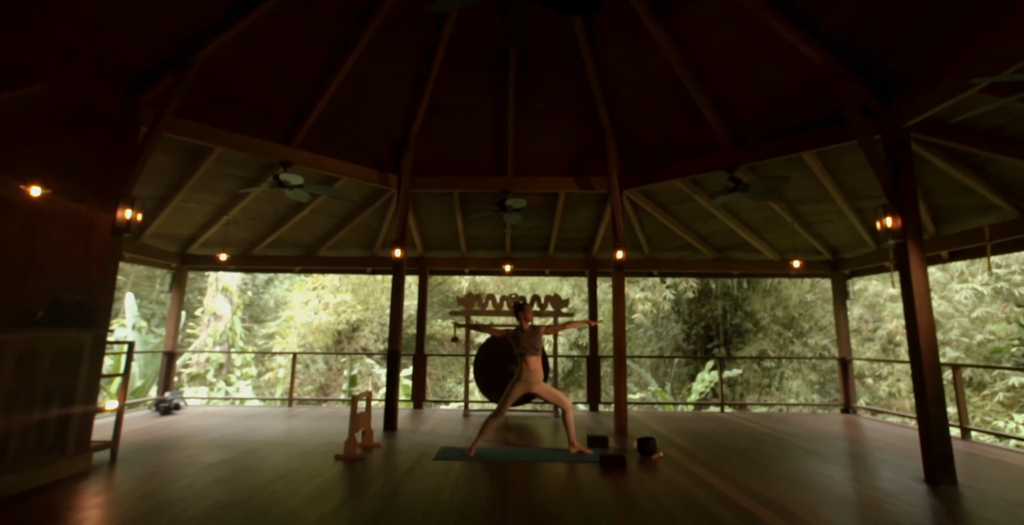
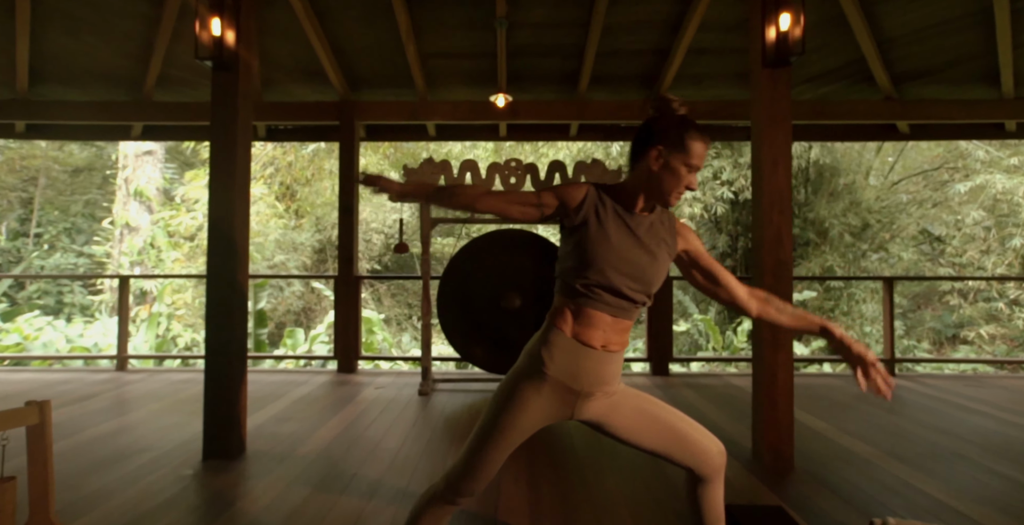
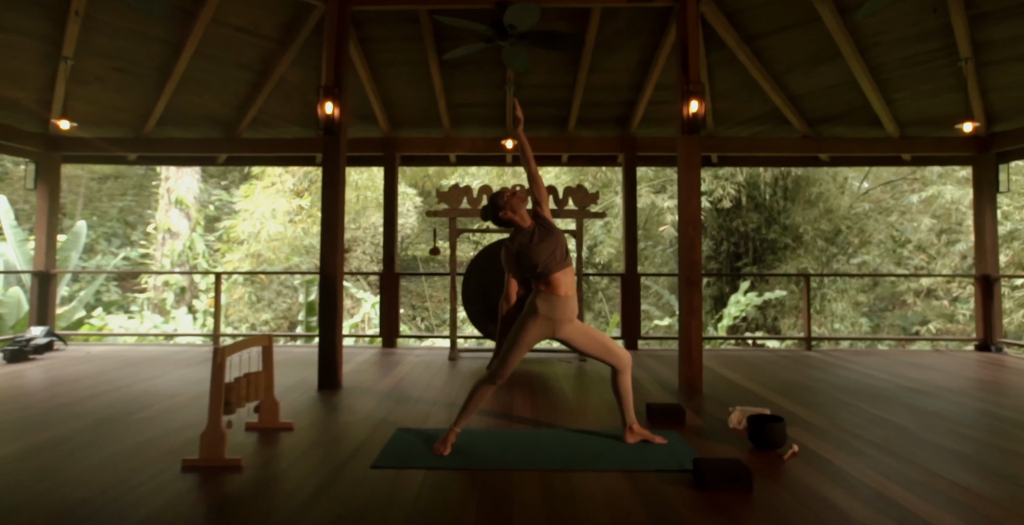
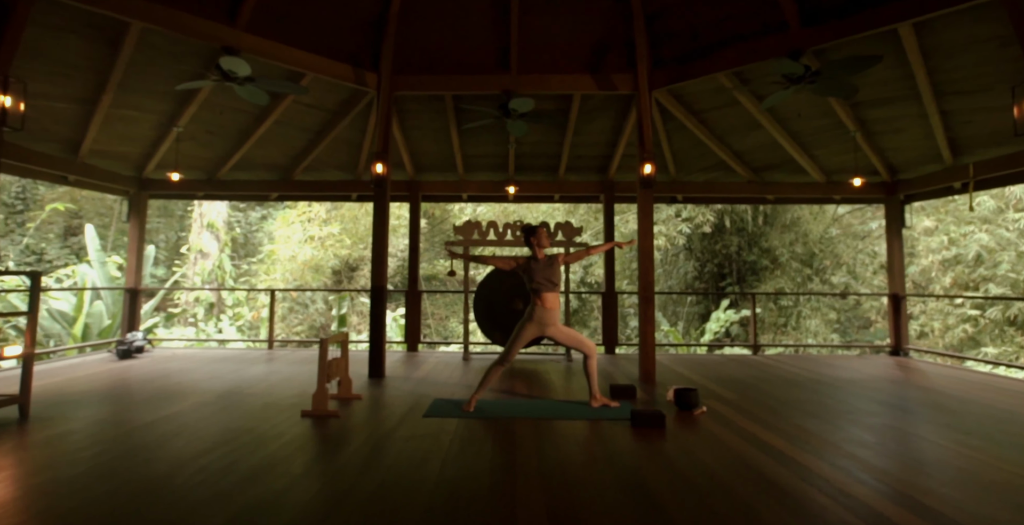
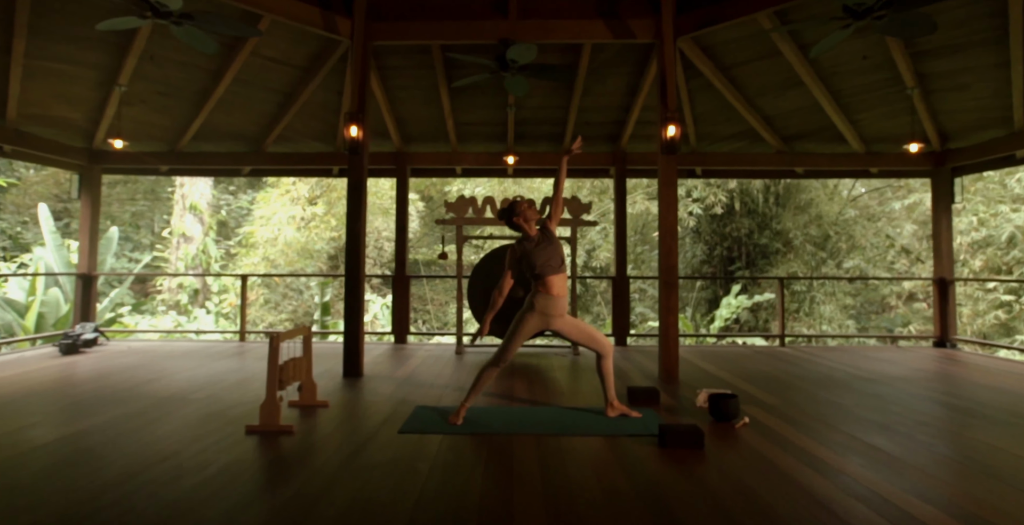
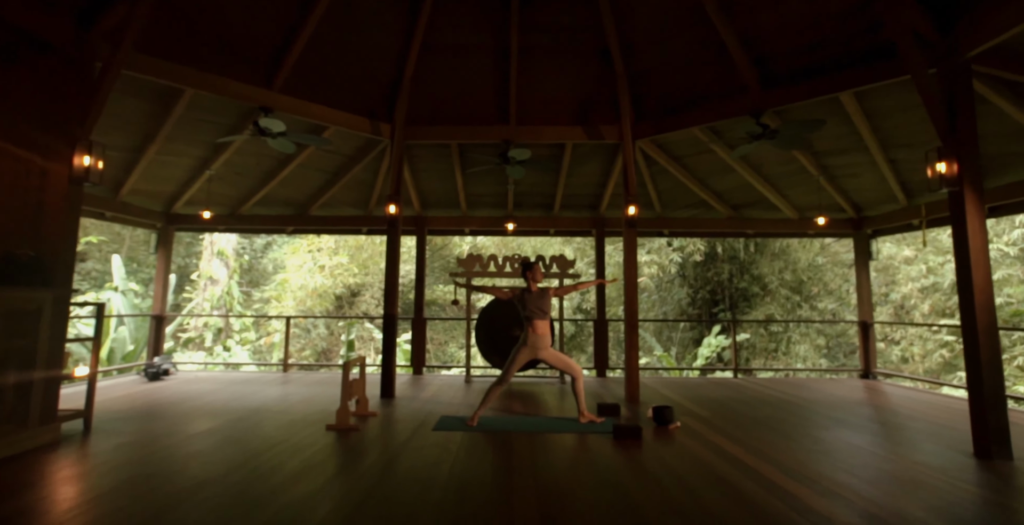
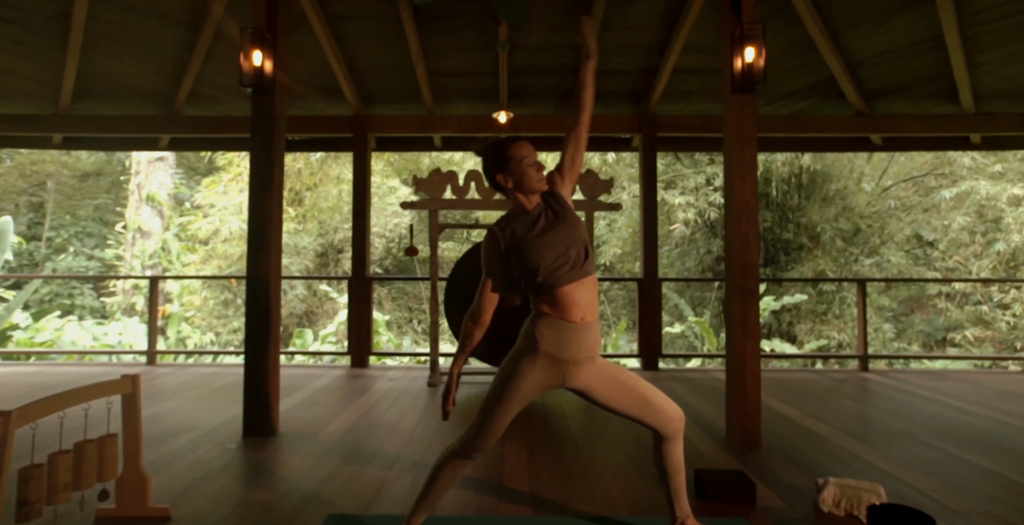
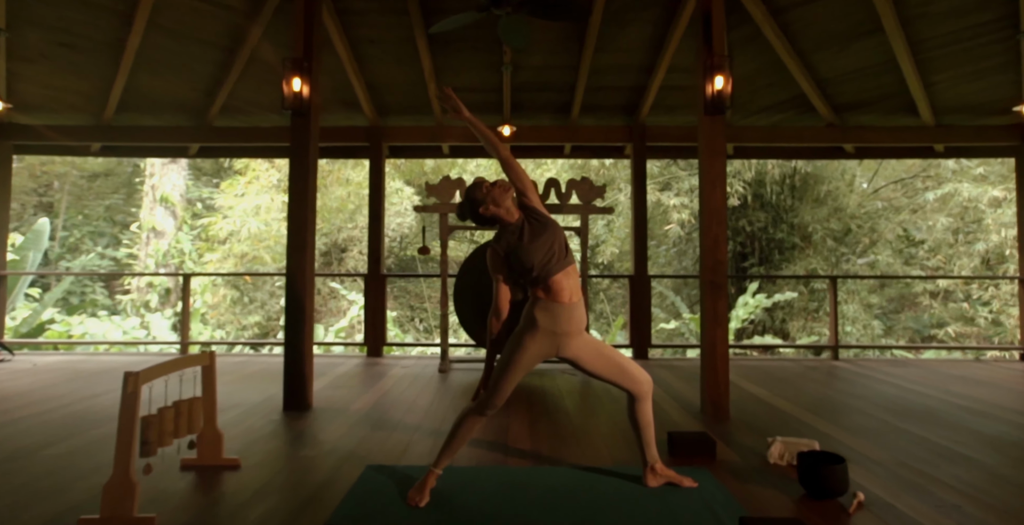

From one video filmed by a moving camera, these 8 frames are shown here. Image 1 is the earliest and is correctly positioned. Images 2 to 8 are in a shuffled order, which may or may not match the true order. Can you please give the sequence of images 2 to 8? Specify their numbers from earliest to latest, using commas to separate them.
6, 4, 5, 3, 8, 7, 2
